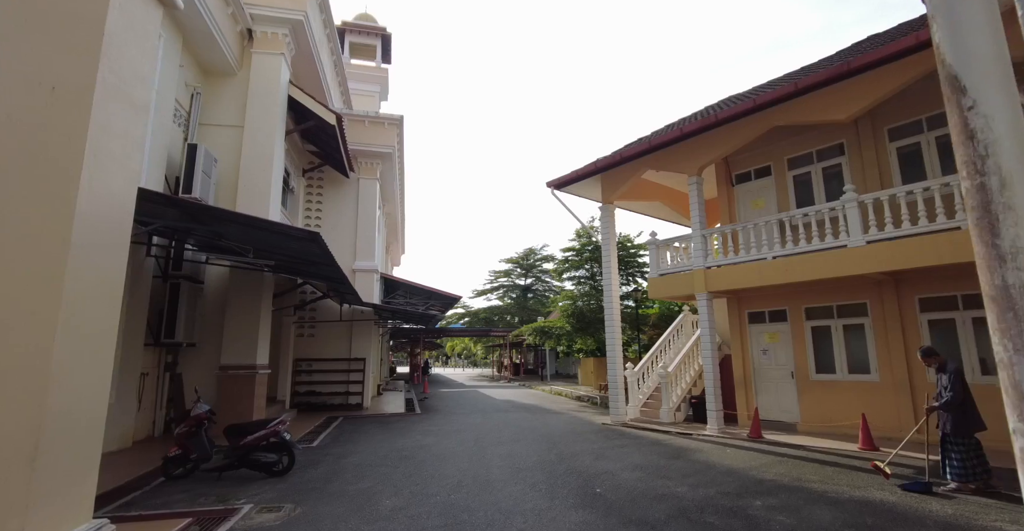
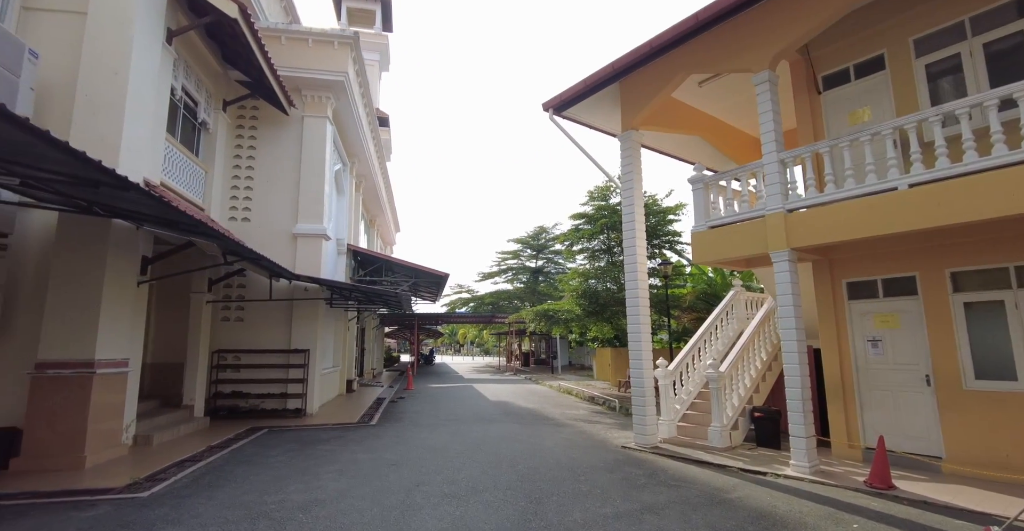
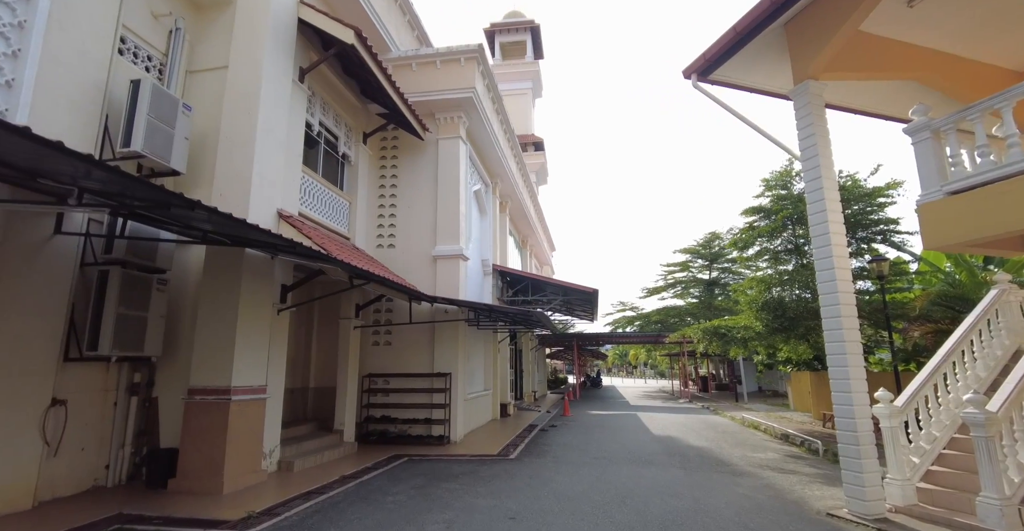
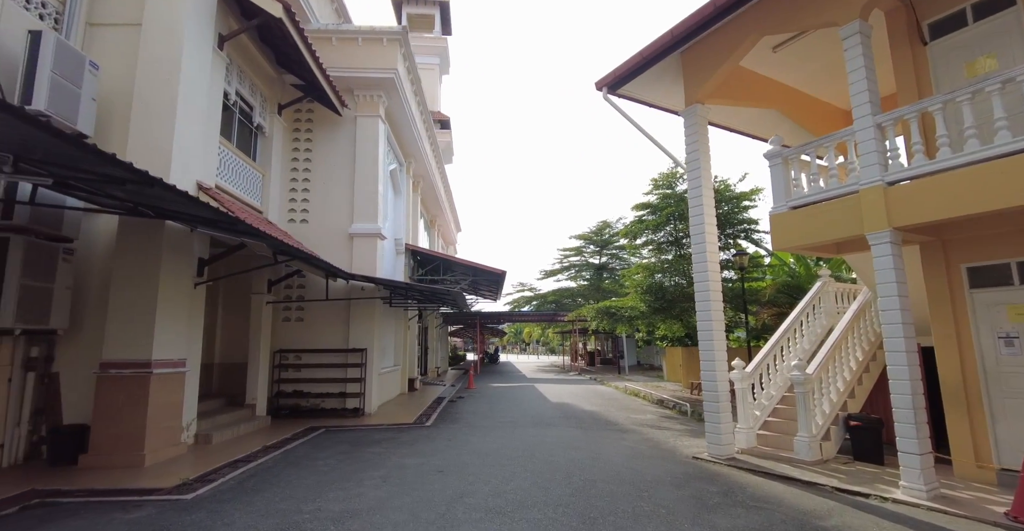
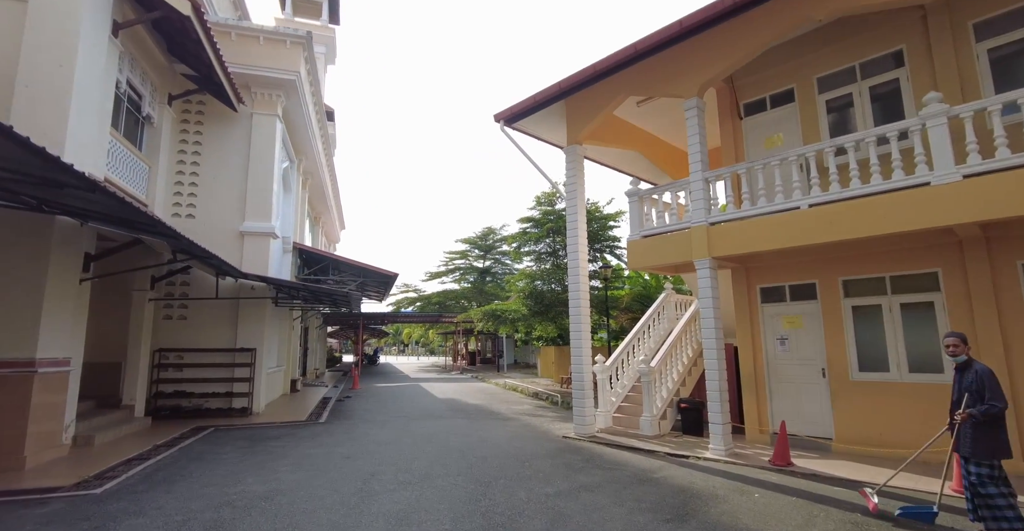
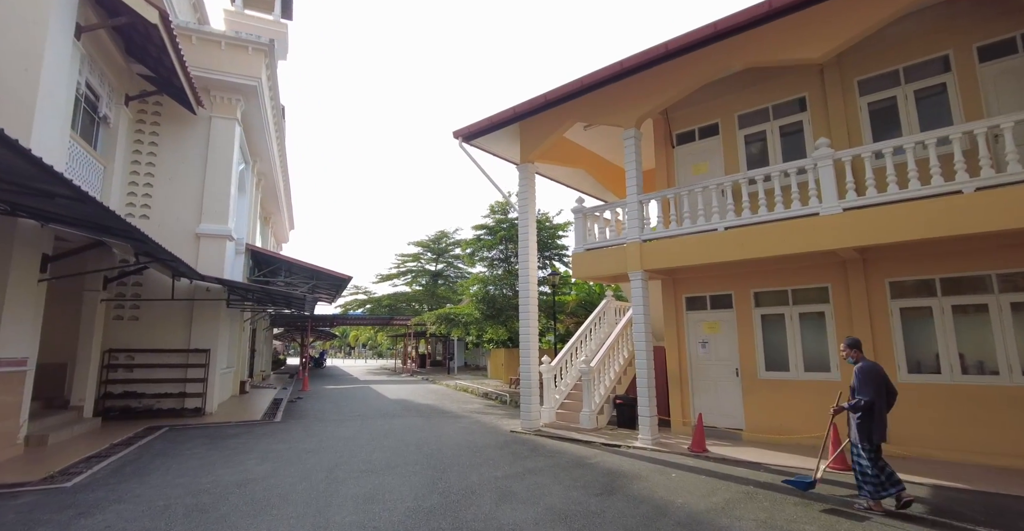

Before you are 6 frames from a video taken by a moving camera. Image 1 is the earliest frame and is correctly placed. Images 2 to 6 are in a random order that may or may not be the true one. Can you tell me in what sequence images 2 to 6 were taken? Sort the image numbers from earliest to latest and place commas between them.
6, 5, 2, 4, 3
